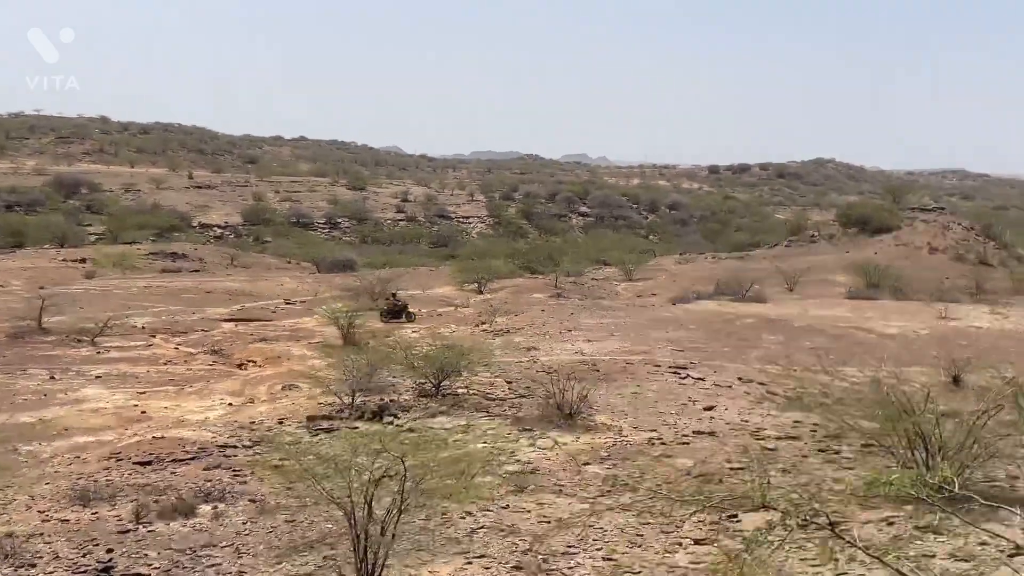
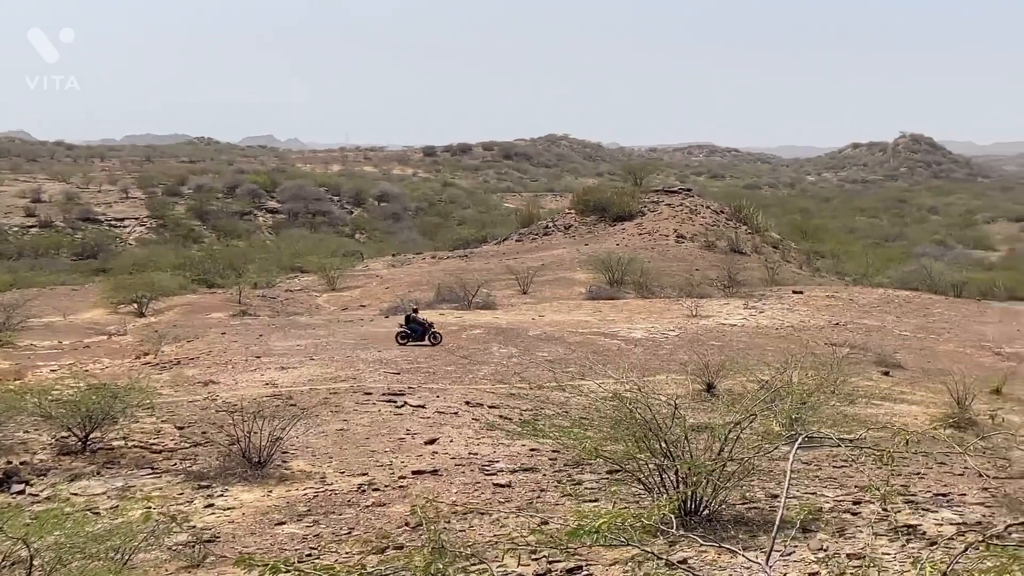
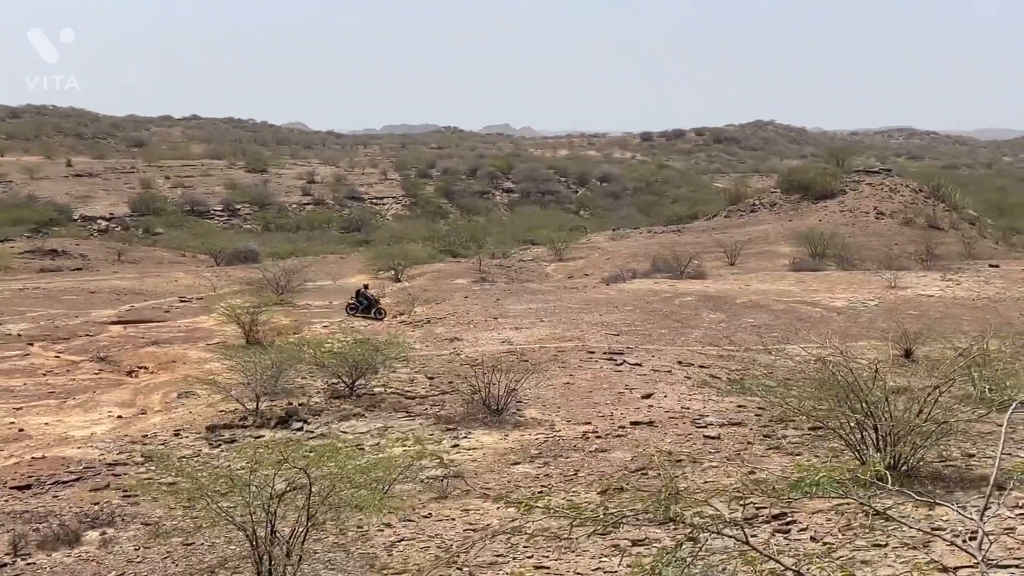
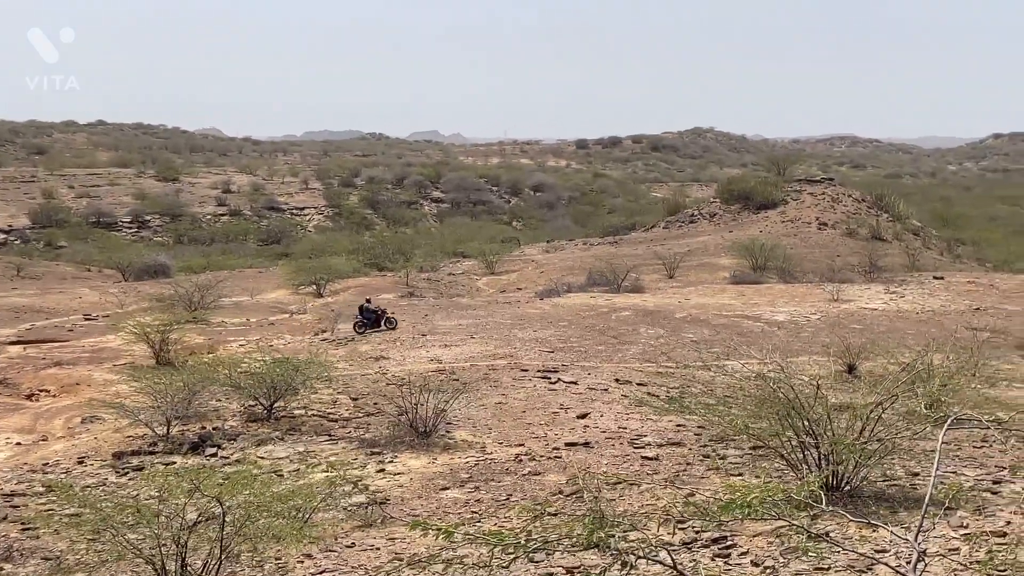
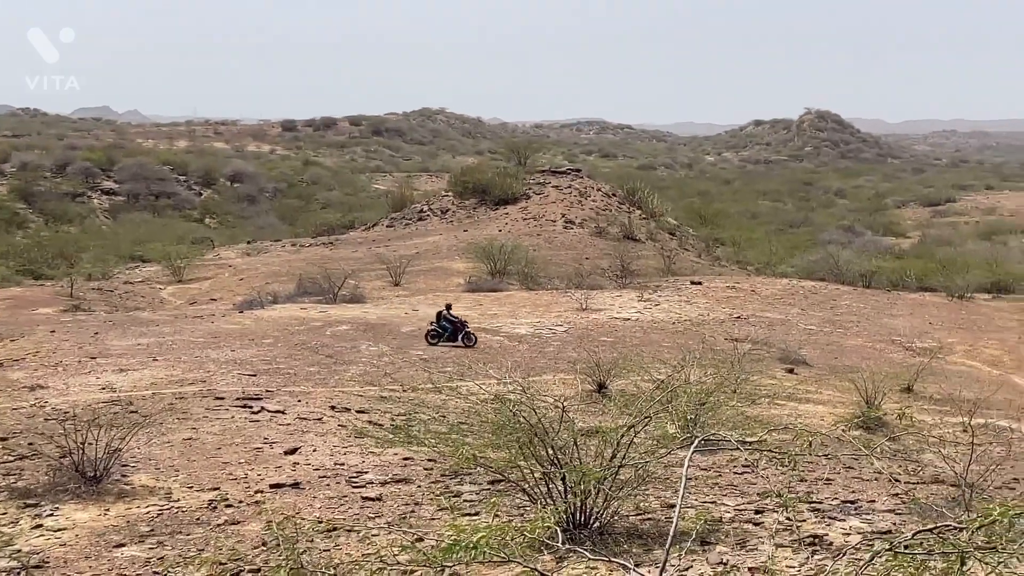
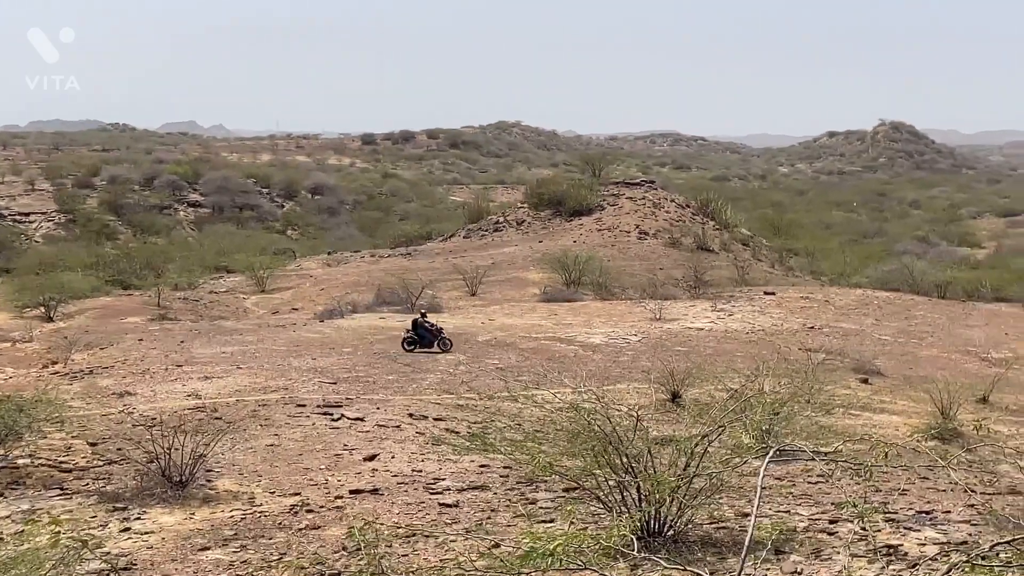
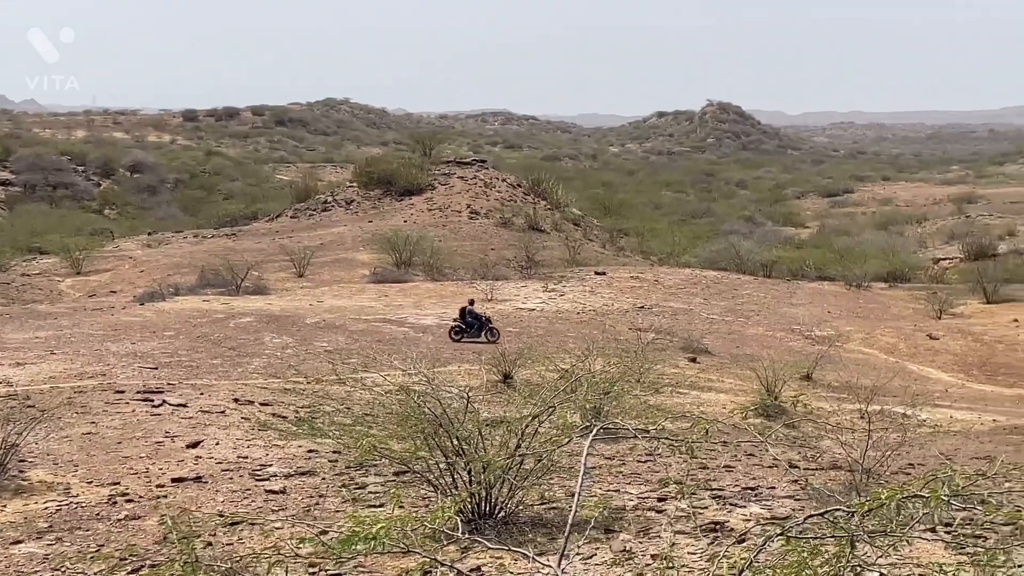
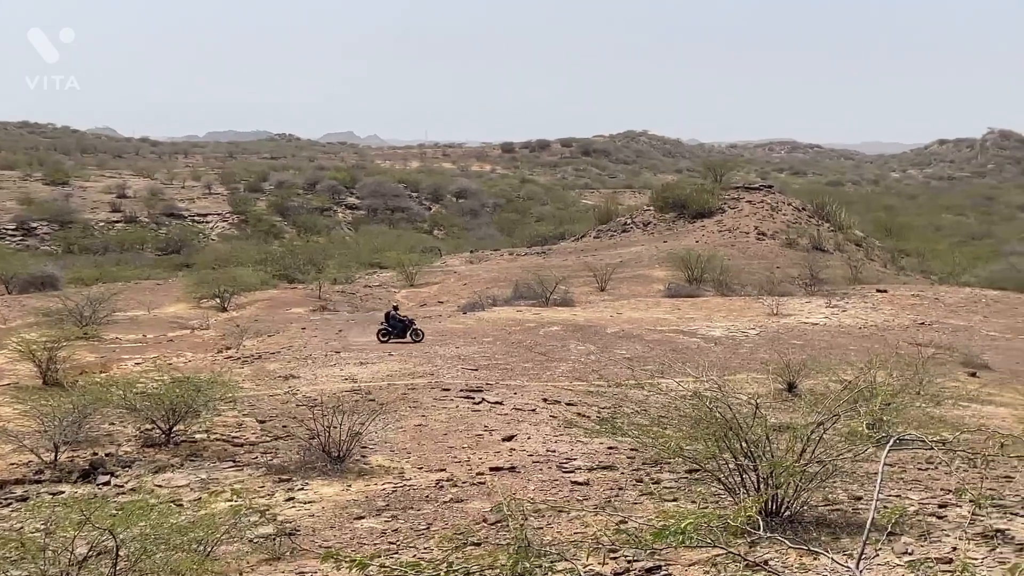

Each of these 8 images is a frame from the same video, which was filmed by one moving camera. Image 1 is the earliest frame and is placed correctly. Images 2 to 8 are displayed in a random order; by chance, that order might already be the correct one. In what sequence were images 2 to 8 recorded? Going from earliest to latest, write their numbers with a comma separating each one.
3, 4, 8, 2, 6, 5, 7
